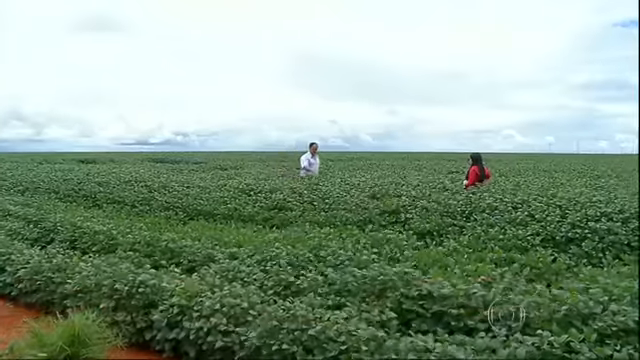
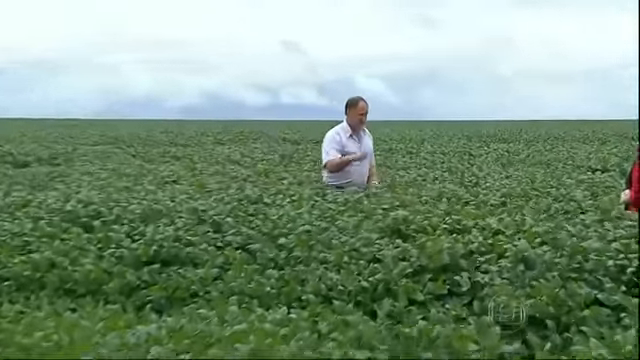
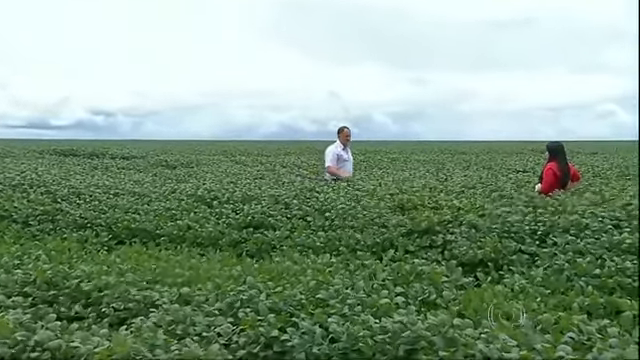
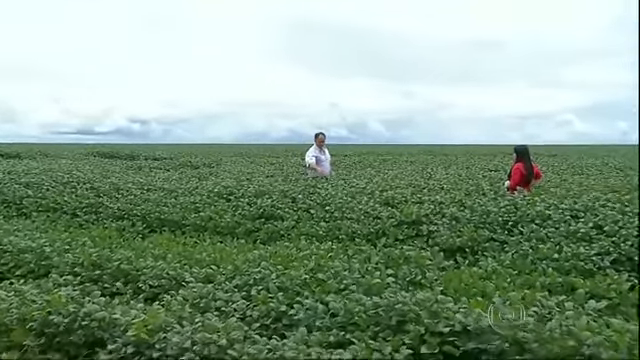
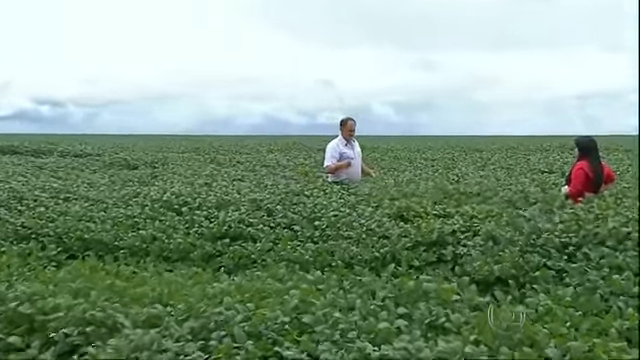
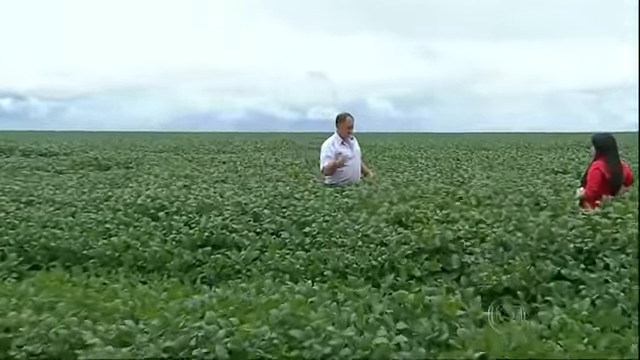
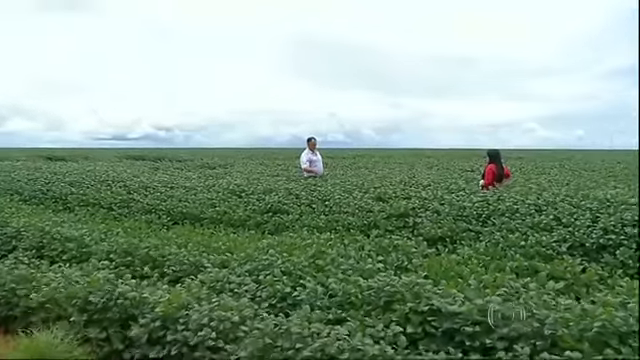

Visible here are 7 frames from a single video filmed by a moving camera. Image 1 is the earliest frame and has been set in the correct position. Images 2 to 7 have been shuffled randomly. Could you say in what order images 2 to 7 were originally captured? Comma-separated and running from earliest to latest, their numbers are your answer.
7, 4, 3, 5, 6, 2
